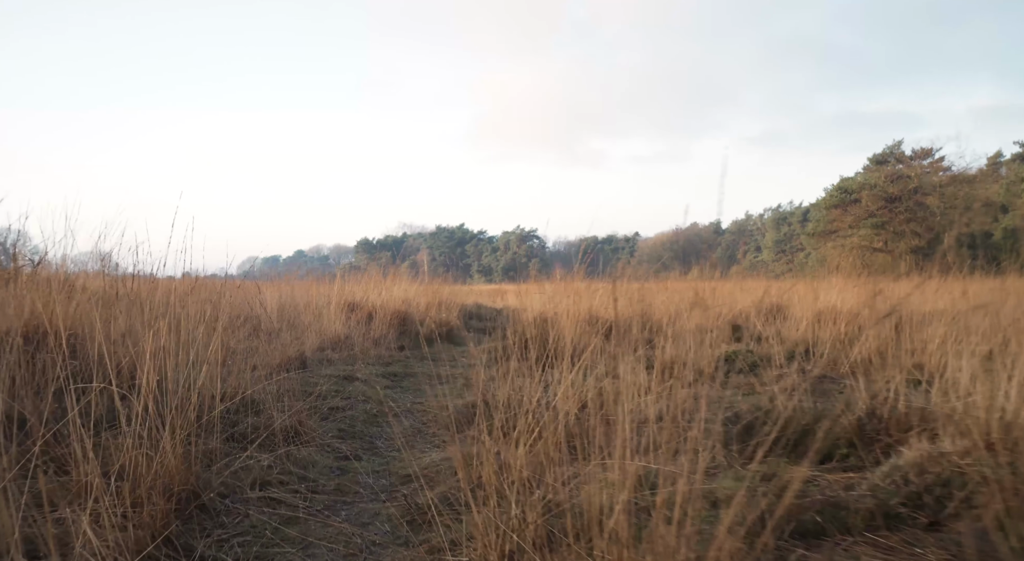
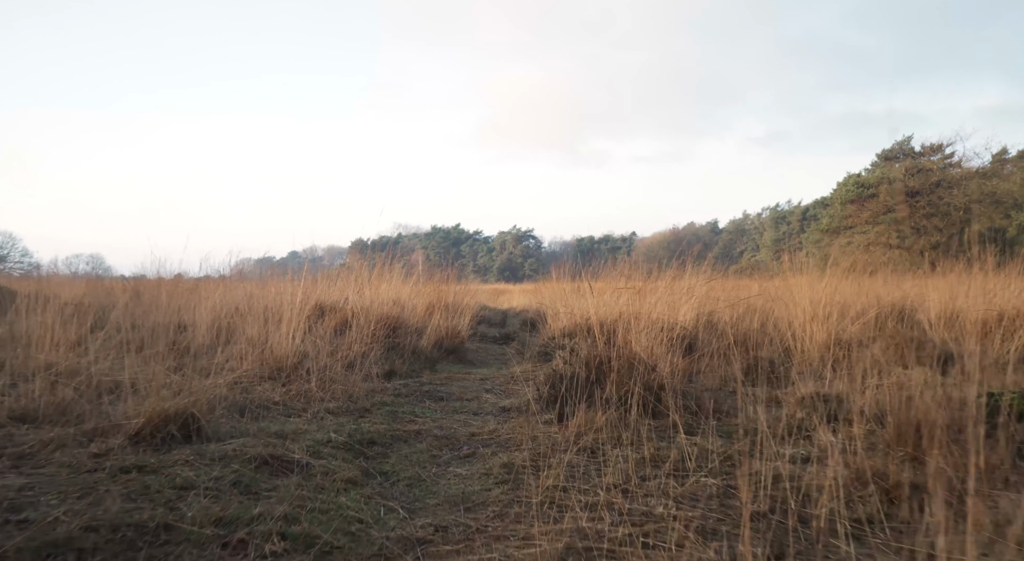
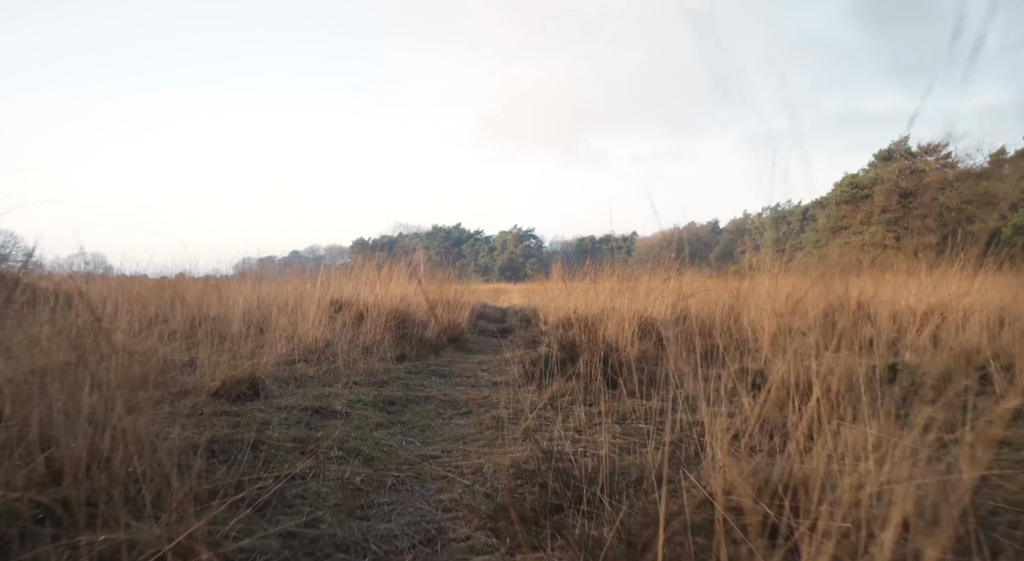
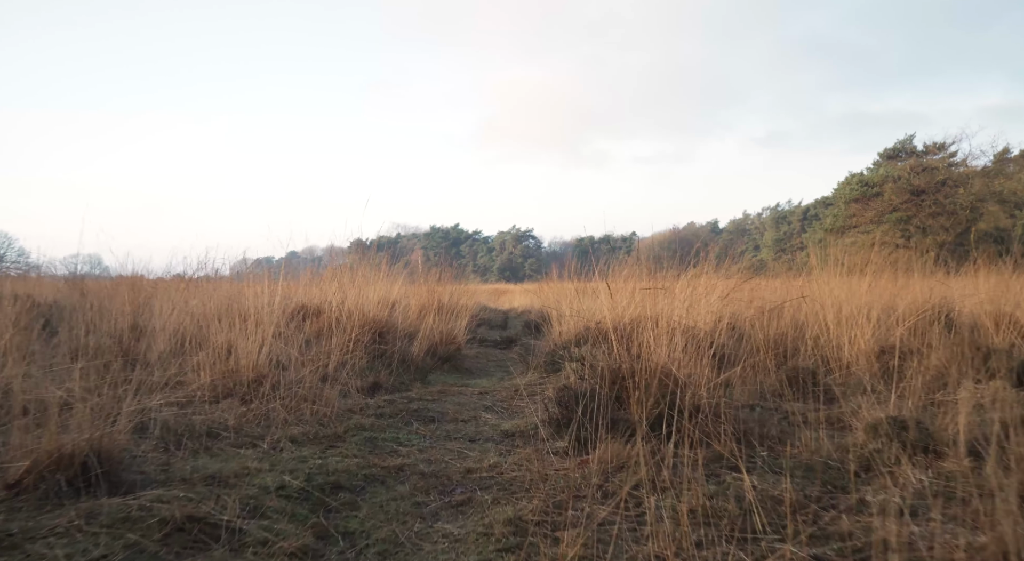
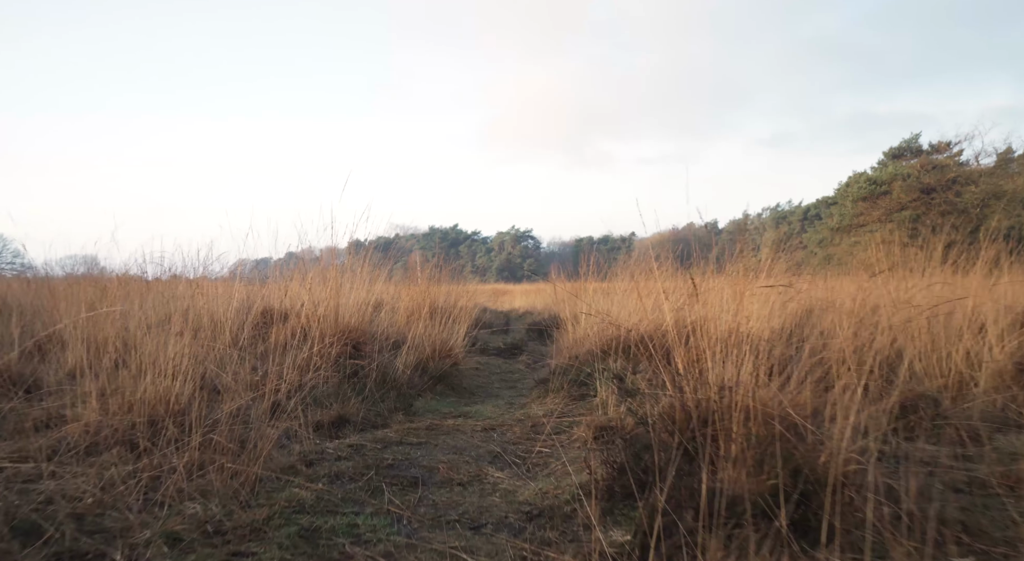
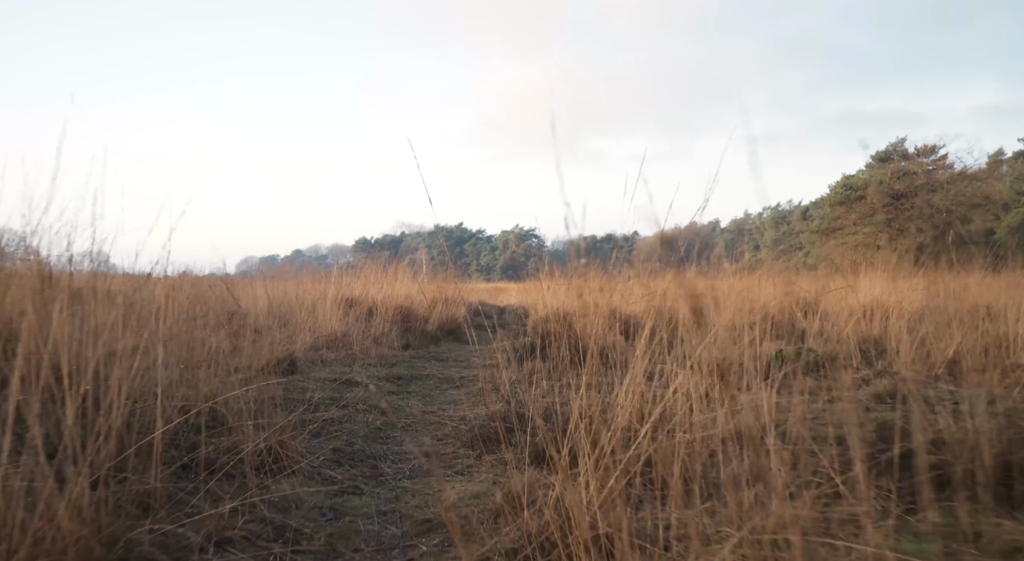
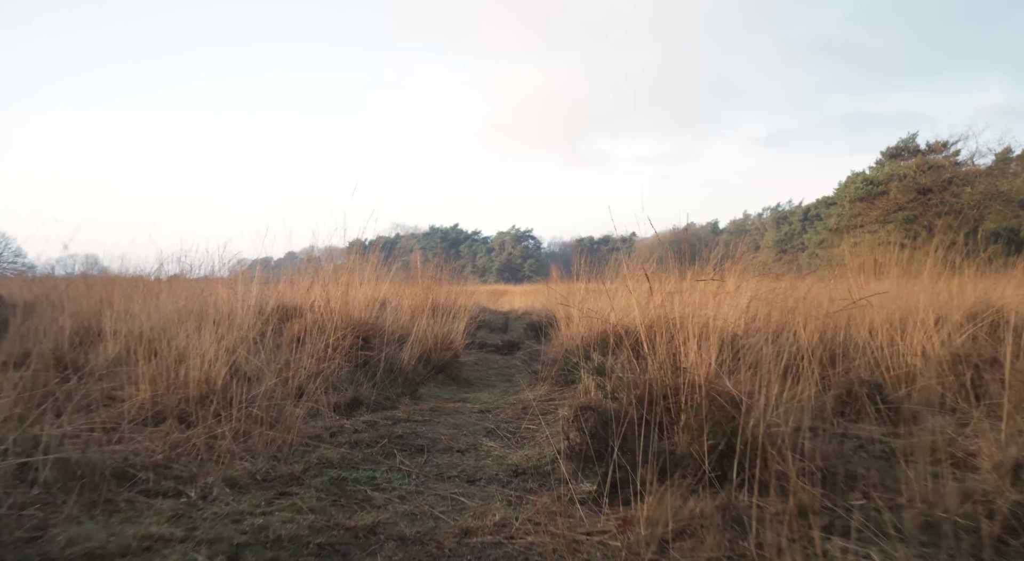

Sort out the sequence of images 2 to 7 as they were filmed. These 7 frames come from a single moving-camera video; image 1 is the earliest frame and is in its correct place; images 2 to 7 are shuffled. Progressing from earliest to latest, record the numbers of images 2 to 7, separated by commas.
6, 3, 2, 4, 7, 5
